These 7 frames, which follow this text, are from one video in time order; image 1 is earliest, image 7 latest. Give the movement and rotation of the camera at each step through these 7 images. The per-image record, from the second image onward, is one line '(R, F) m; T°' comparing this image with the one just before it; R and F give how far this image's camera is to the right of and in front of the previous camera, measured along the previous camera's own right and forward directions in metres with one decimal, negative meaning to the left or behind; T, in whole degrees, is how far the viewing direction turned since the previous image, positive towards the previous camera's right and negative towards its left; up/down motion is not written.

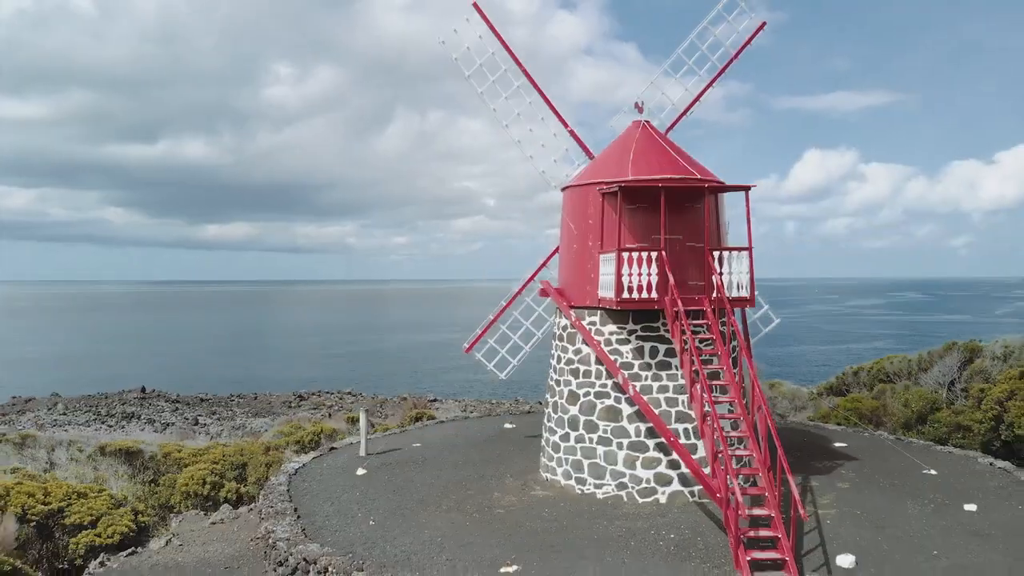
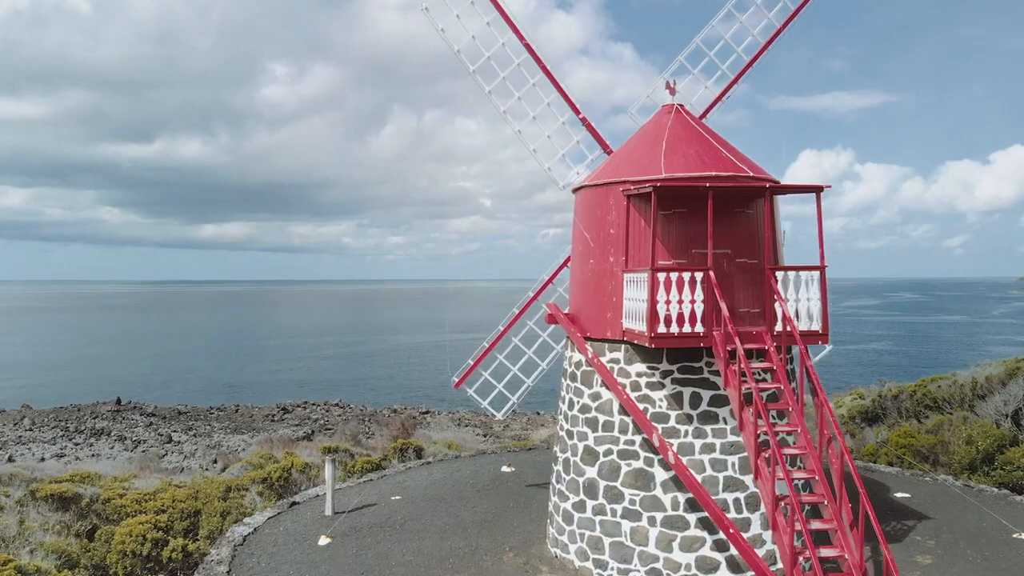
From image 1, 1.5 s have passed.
(0.0, +2.1) m; 0°
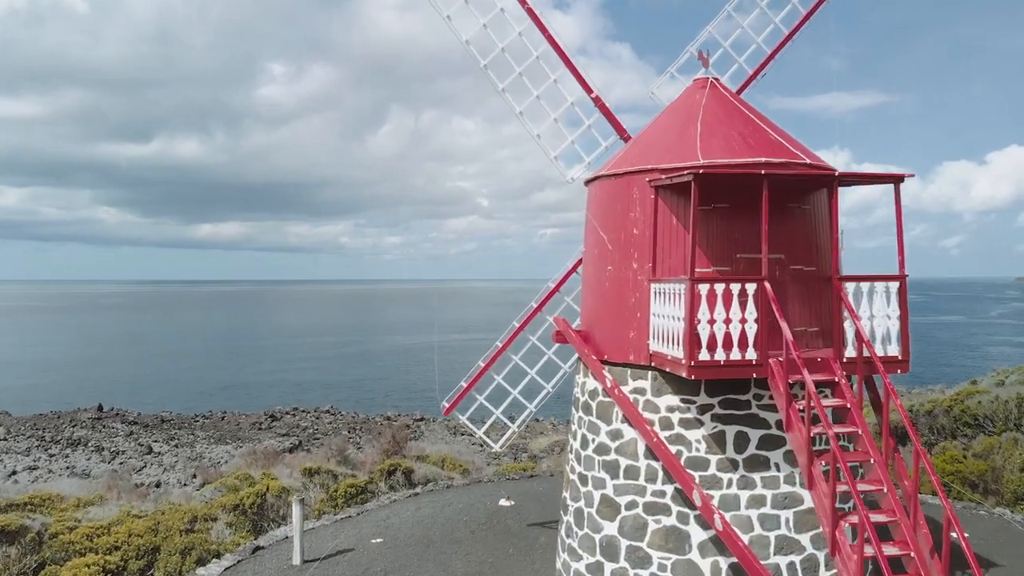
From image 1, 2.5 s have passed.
(0.0, +1.4) m; 0°
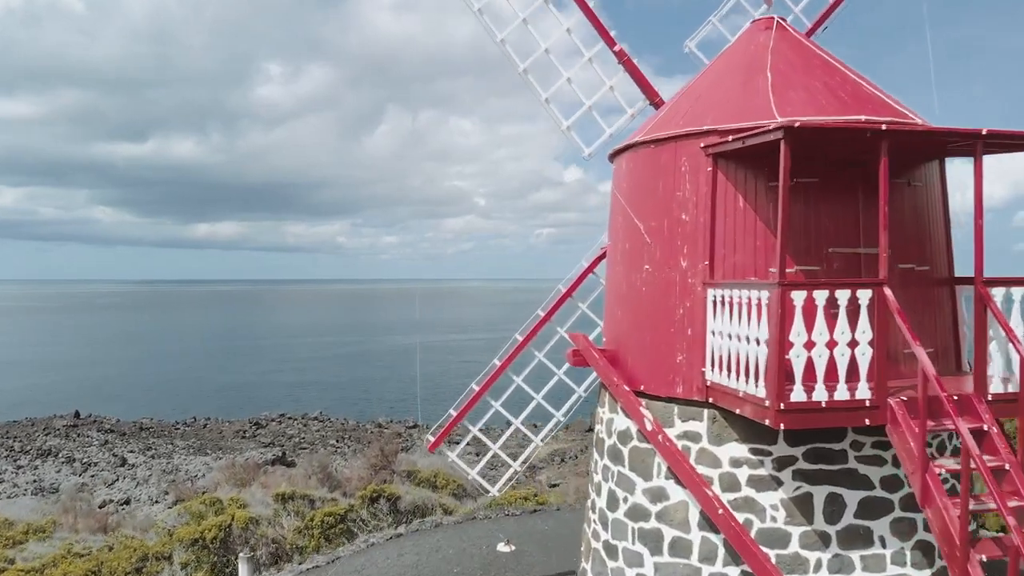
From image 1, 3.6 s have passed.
(0.0, +1.7) m; 0°
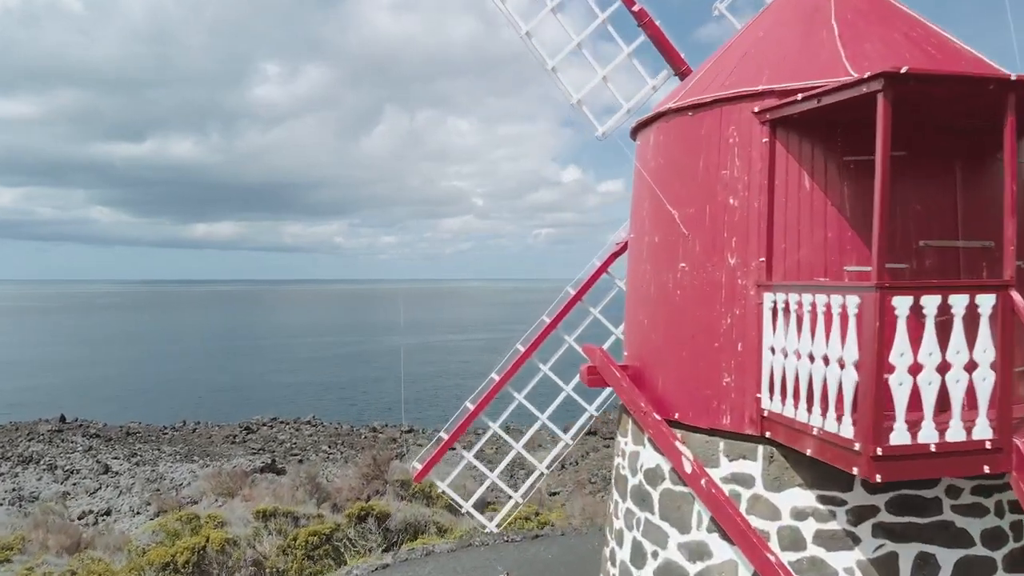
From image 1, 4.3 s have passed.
(0.0, +0.9) m; 0°
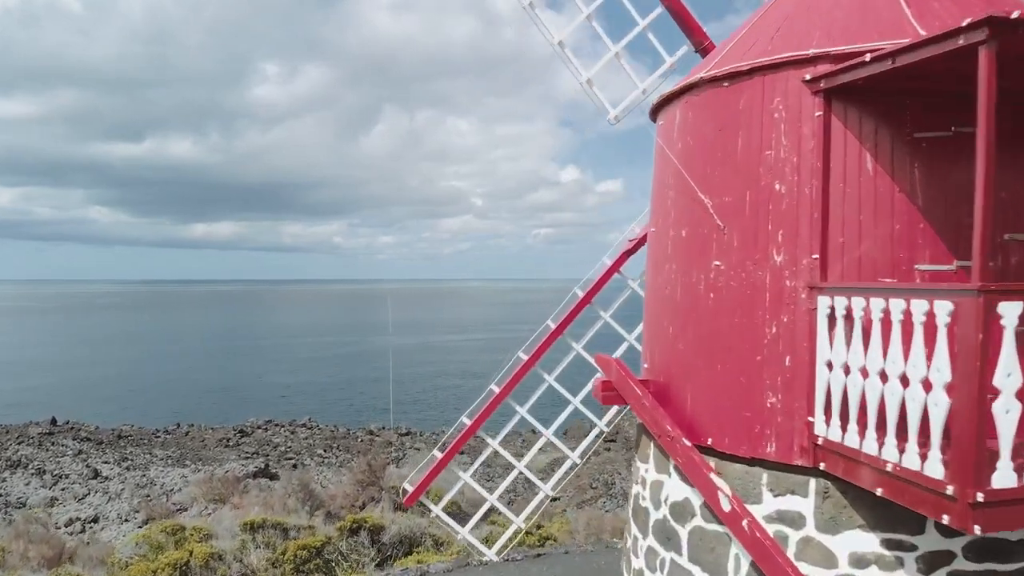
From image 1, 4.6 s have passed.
(0.0, +0.6) m; 0°
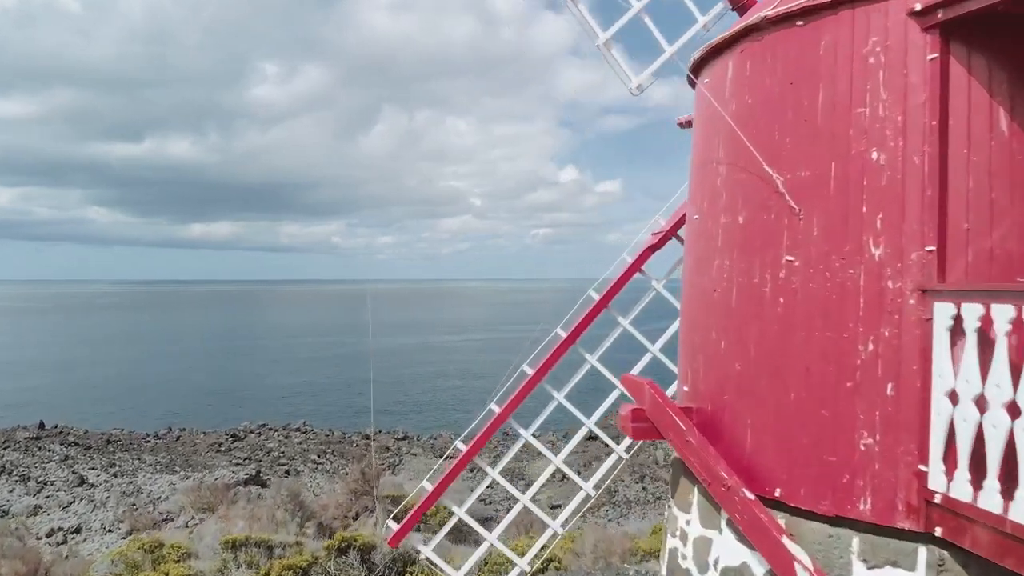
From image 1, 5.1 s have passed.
(0.0, +0.8) m; 0°
